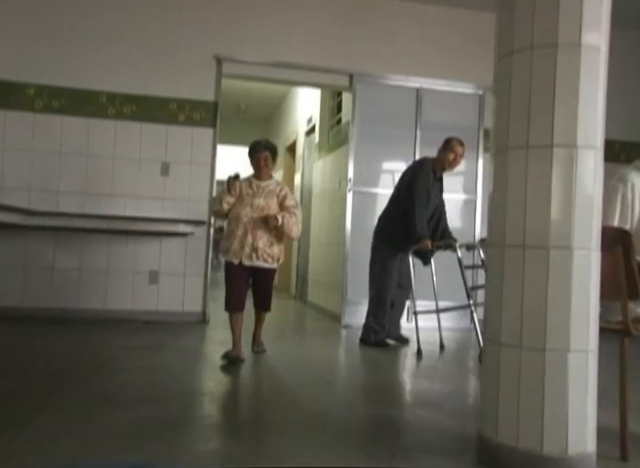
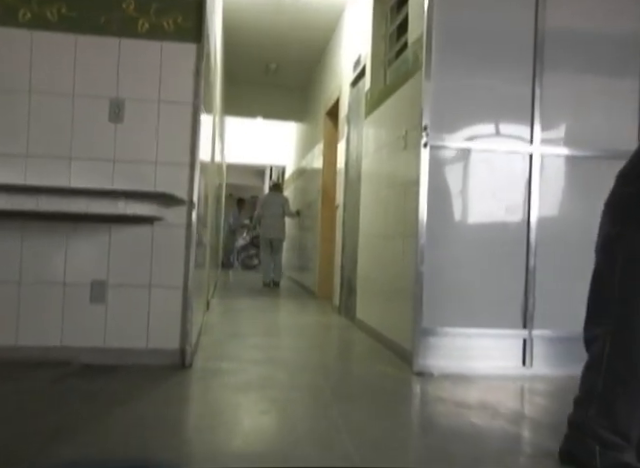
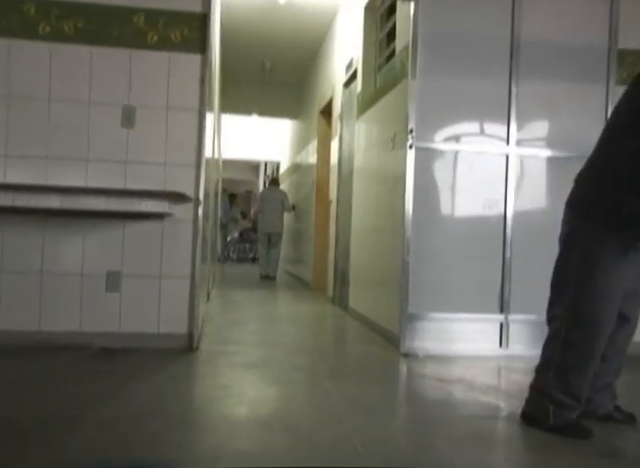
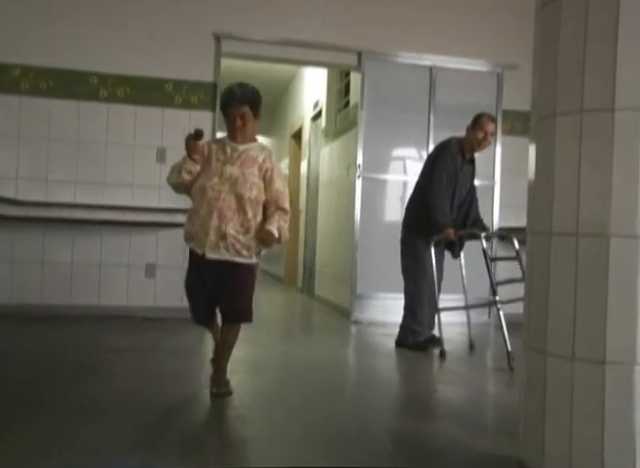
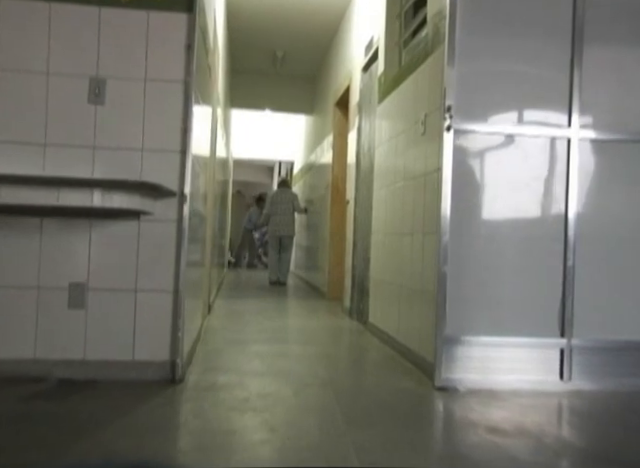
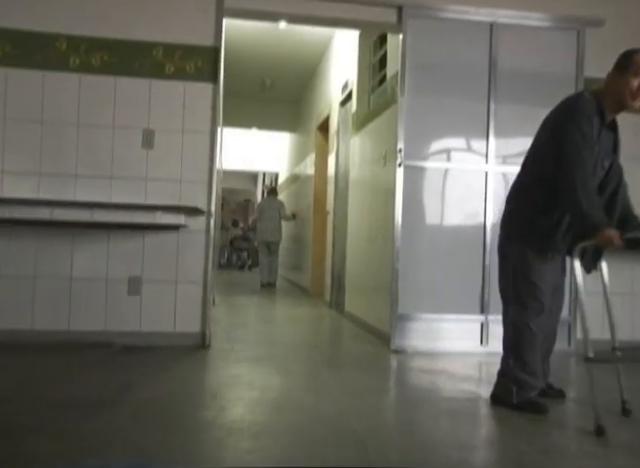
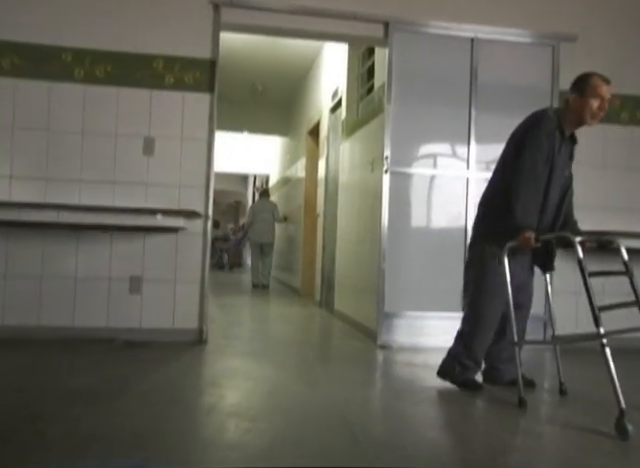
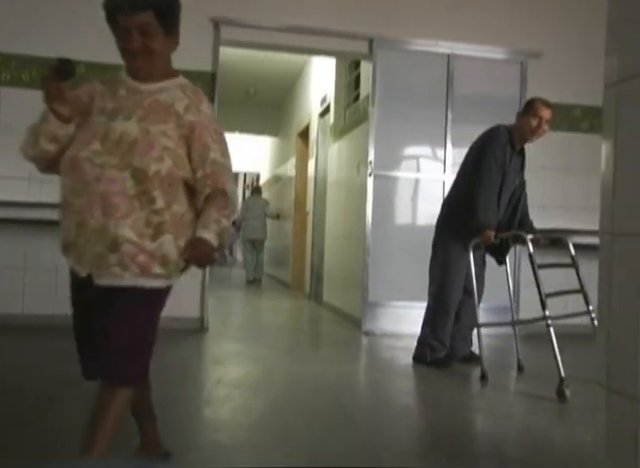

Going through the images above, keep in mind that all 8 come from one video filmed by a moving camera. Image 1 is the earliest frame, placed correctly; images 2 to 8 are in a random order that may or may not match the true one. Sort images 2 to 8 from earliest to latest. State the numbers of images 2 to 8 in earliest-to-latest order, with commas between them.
4, 8, 7, 6, 3, 2, 5
